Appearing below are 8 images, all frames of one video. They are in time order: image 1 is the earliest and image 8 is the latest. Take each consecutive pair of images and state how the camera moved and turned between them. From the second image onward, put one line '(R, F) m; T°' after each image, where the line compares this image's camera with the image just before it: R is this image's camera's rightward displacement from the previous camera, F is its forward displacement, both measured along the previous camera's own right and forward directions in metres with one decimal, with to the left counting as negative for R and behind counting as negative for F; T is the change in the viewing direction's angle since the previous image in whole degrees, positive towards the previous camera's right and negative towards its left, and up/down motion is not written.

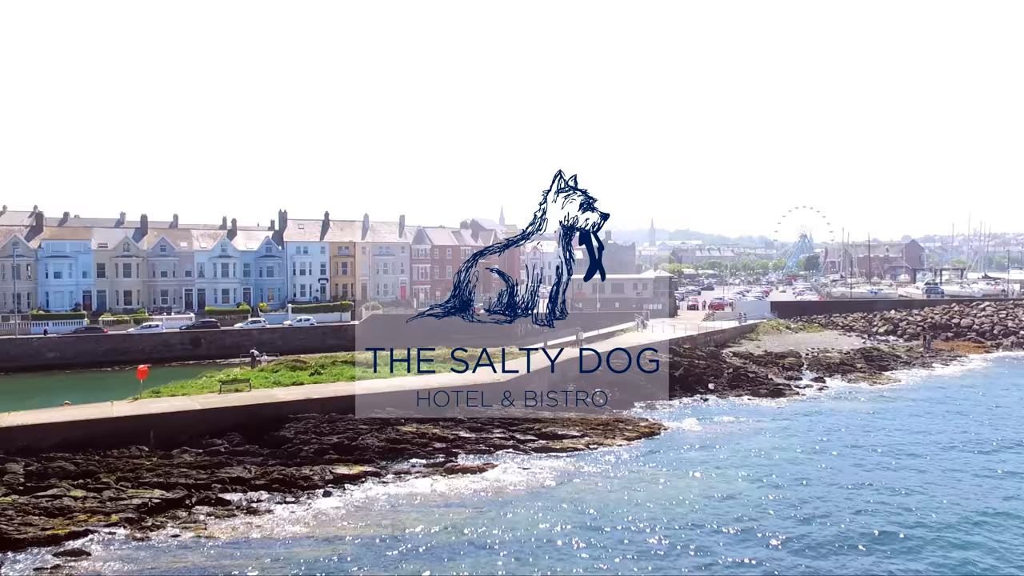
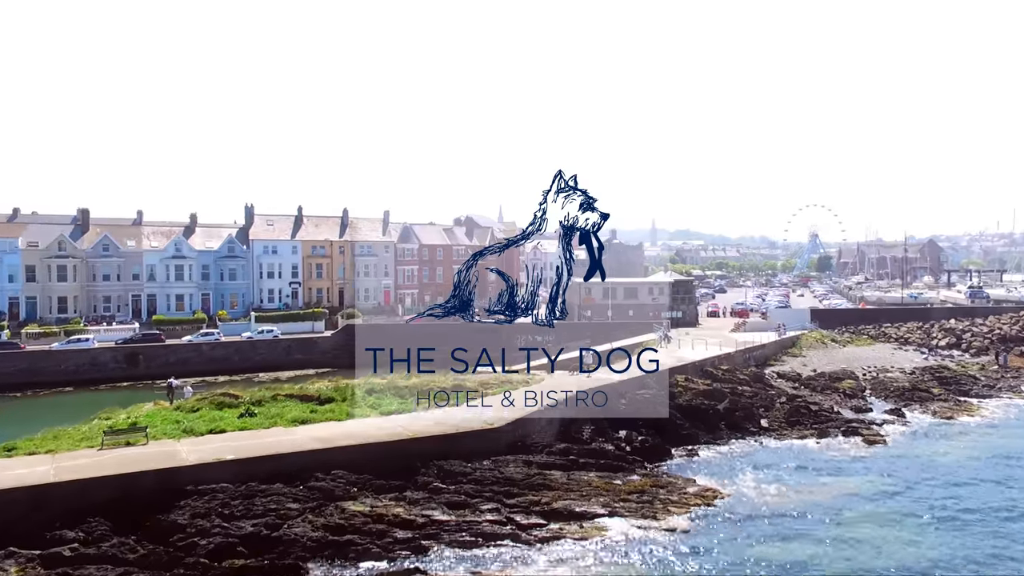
(+0.1, +9.1) m; 0°
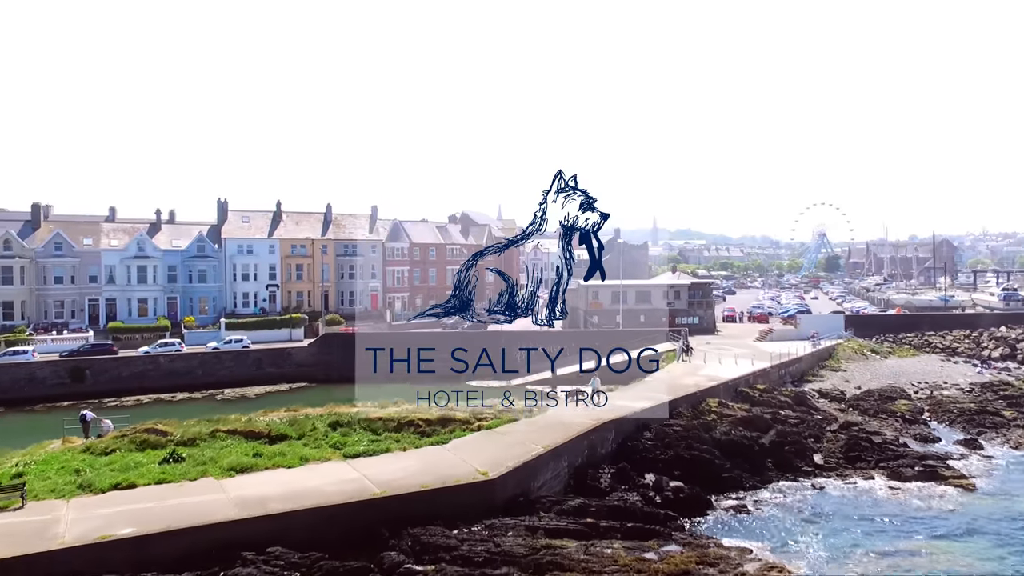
(0.0, +5.9) m; 0°
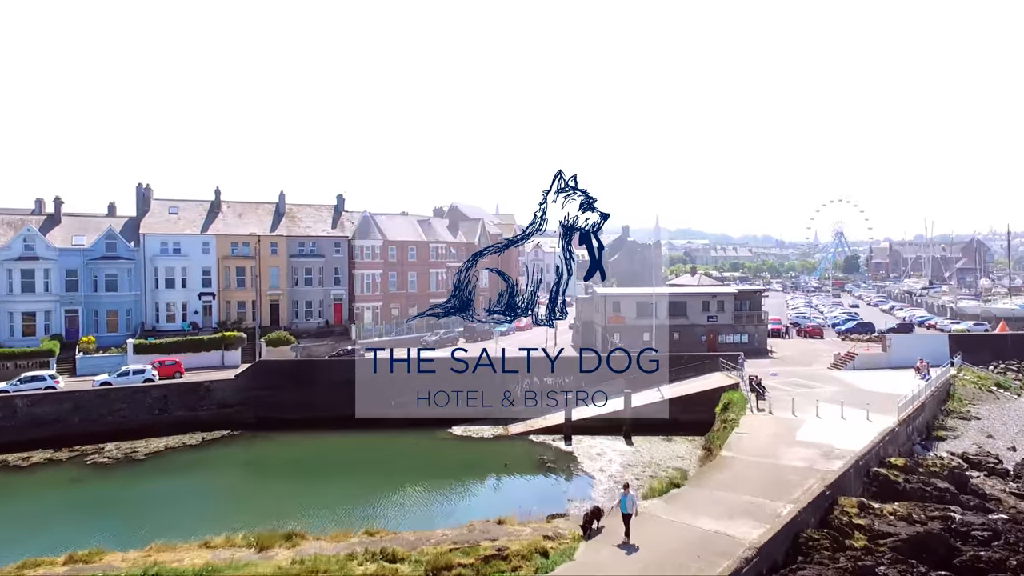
(0.0, +12.3) m; 0°
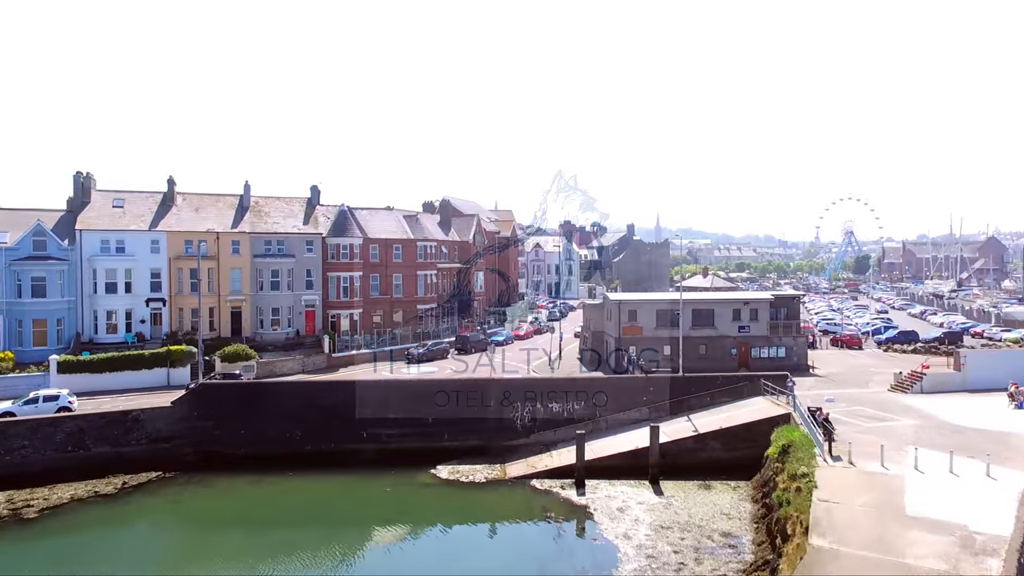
(0.0, +6.4) m; 0°
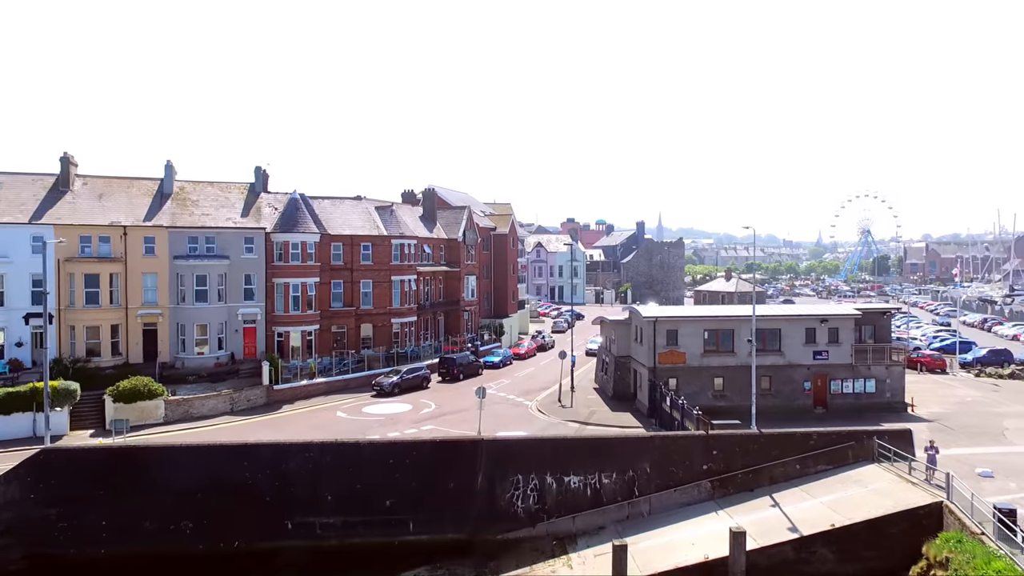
(0.0, +9.8) m; 0°
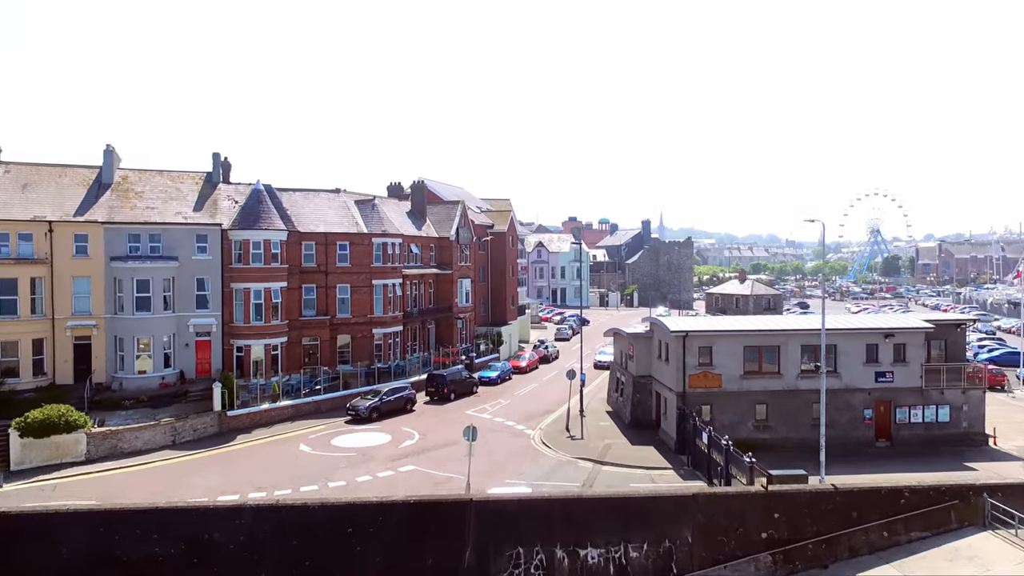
(0.0, +5.0) m; 0°
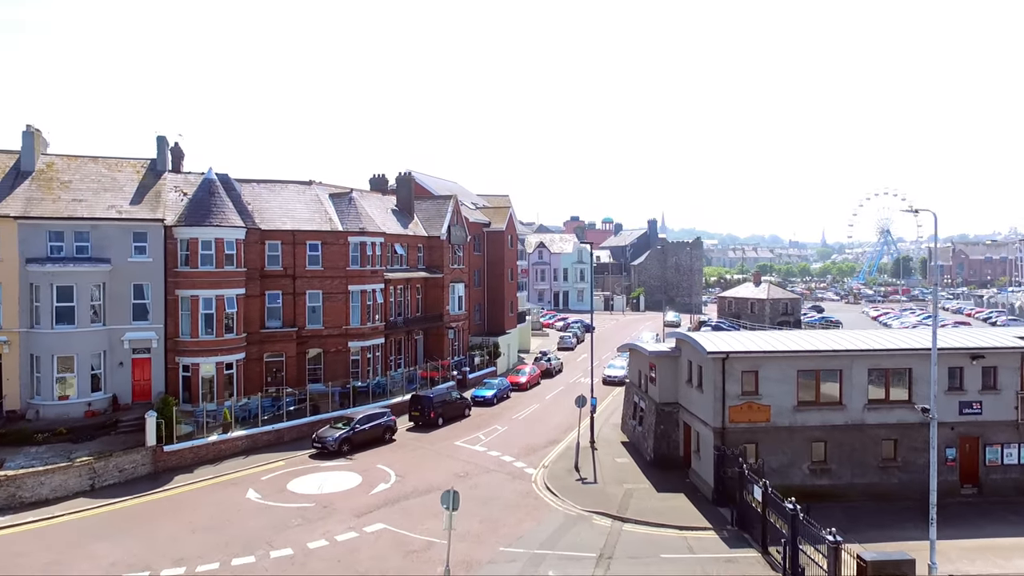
(+0.1, +4.6) m; 0°
